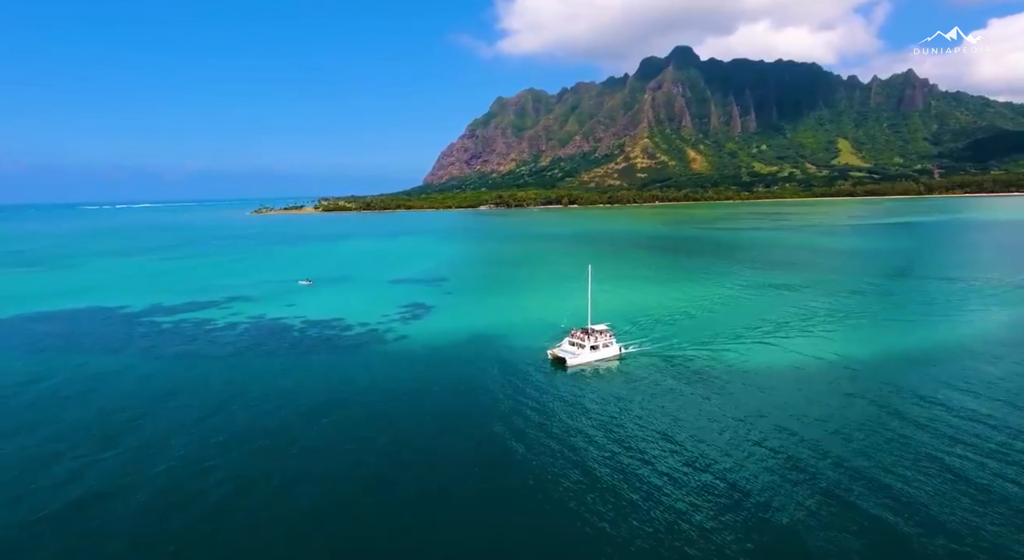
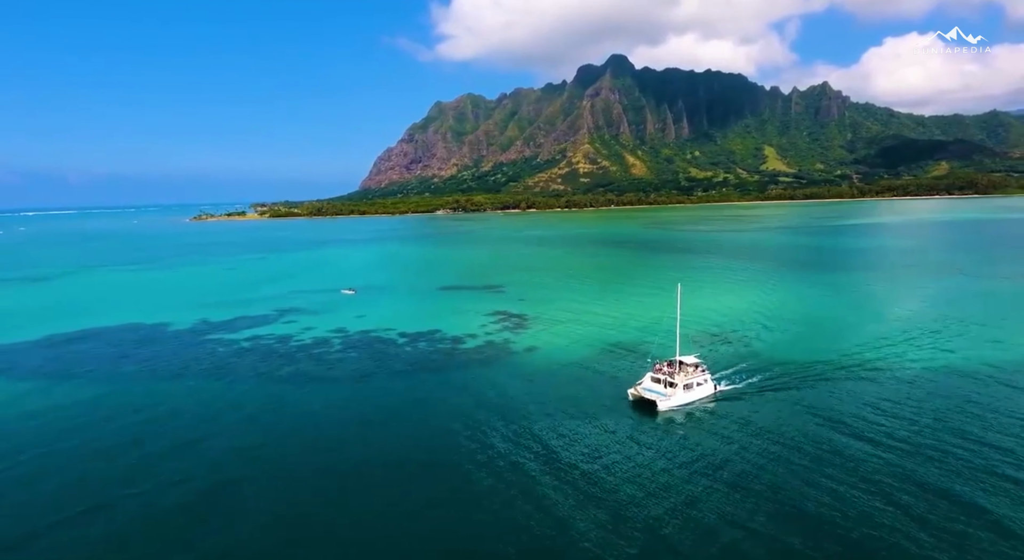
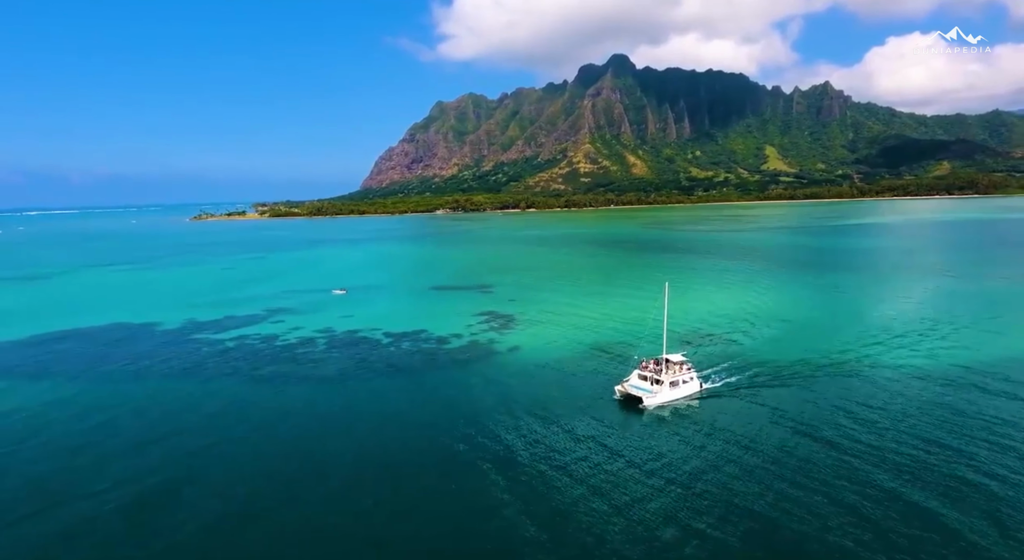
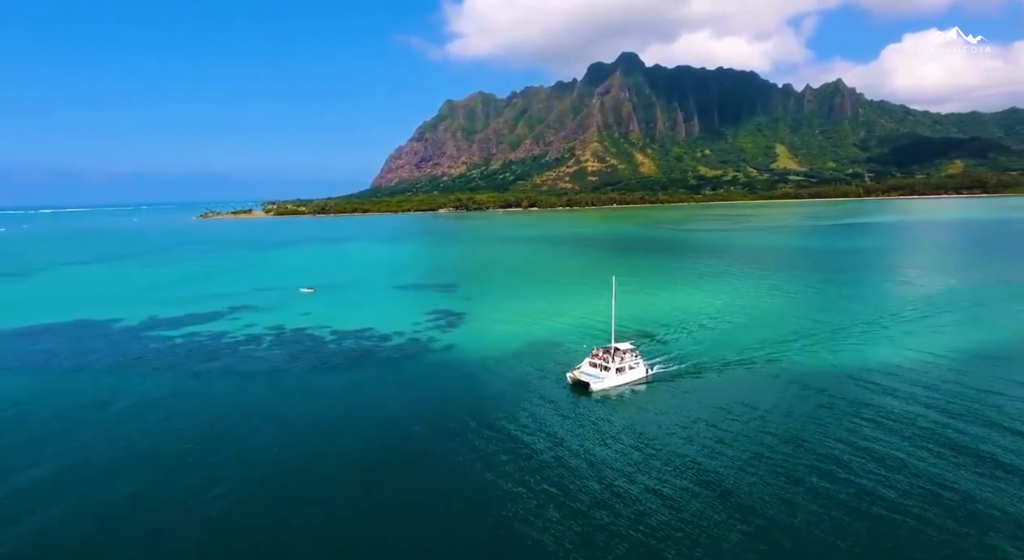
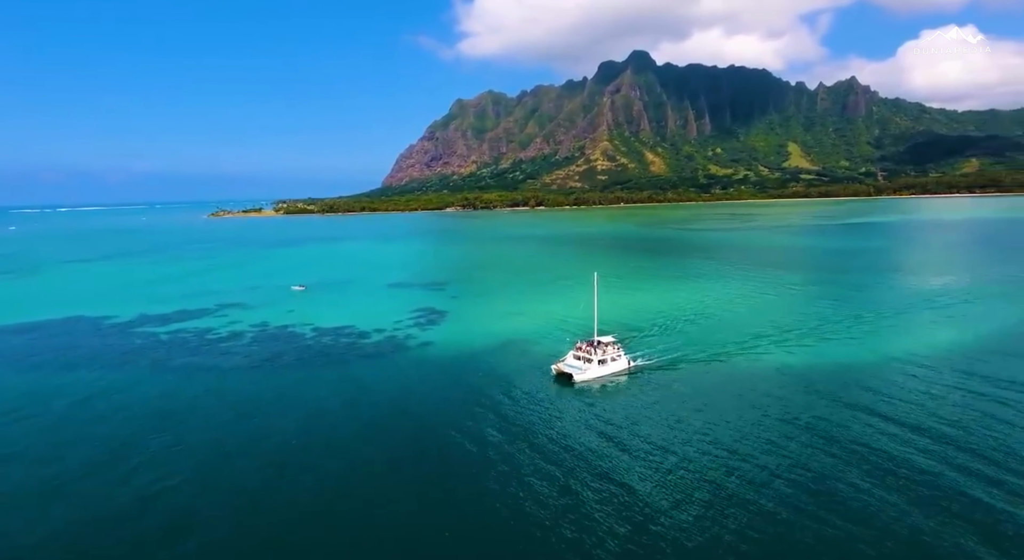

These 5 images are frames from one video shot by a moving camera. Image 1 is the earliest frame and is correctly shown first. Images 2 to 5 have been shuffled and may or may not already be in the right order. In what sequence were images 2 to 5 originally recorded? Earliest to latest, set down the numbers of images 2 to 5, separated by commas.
5, 4, 3, 2
